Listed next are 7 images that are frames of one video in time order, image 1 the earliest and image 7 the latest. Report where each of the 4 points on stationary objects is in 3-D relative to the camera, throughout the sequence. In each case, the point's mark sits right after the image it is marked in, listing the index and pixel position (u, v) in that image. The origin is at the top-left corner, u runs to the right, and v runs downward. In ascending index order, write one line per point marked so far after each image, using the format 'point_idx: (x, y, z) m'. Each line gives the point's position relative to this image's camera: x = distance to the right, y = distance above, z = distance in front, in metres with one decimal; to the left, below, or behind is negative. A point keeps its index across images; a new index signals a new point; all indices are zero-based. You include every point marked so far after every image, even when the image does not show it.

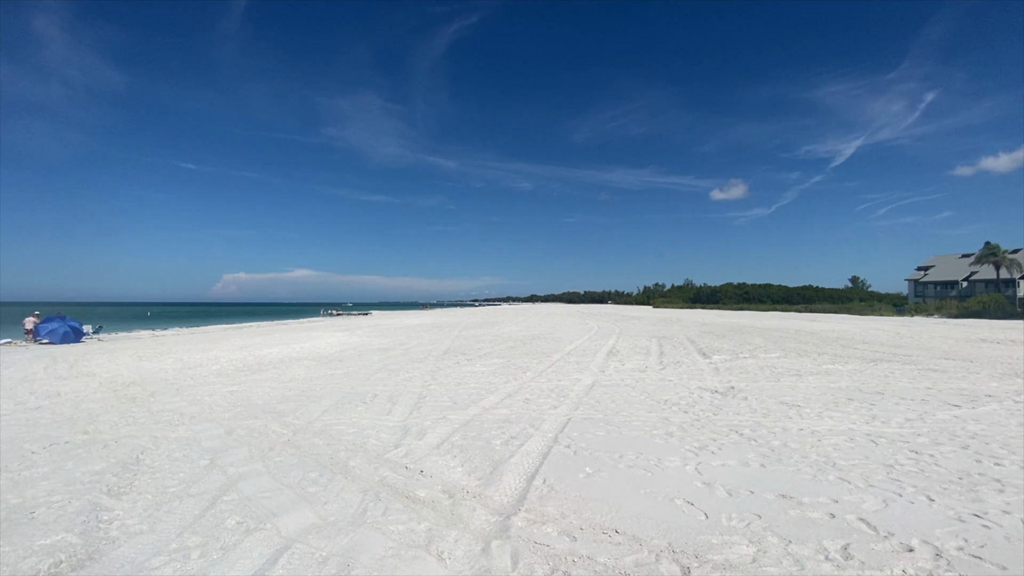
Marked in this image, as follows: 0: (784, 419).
0: (+4.0, -1.9, +7.4) m
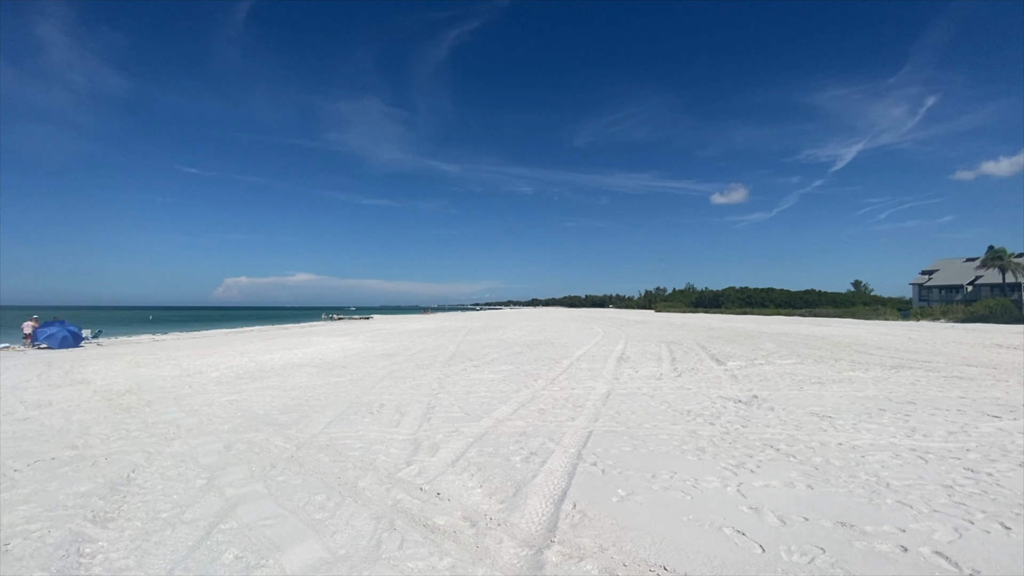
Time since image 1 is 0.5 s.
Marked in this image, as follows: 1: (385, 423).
0: (+4.2, -2.0, +7.0) m
1: (-1.8, -2.0, +7.4) m
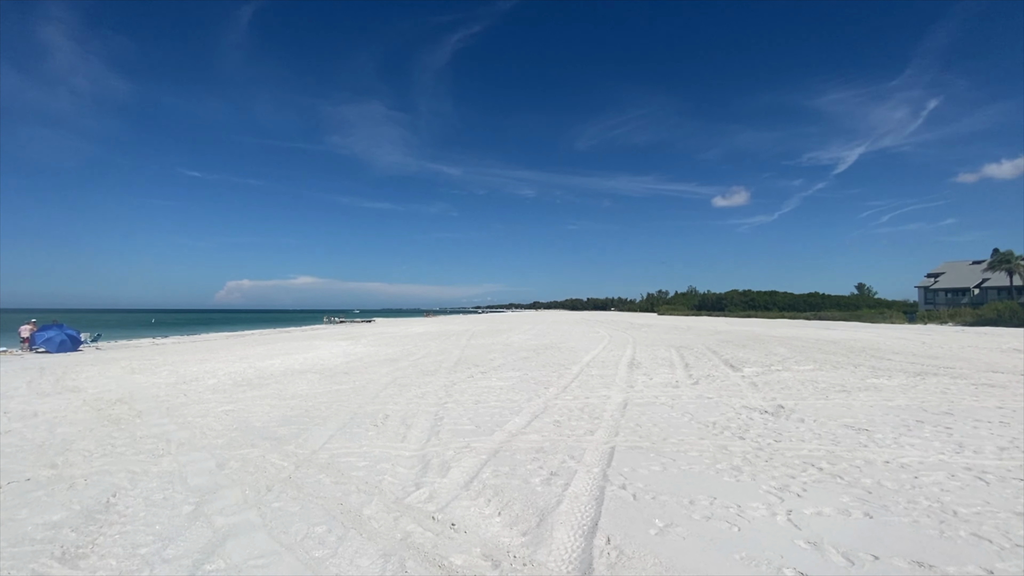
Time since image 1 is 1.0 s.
0: (+4.4, -2.0, +6.5) m
1: (-1.6, -2.0, +6.9) m
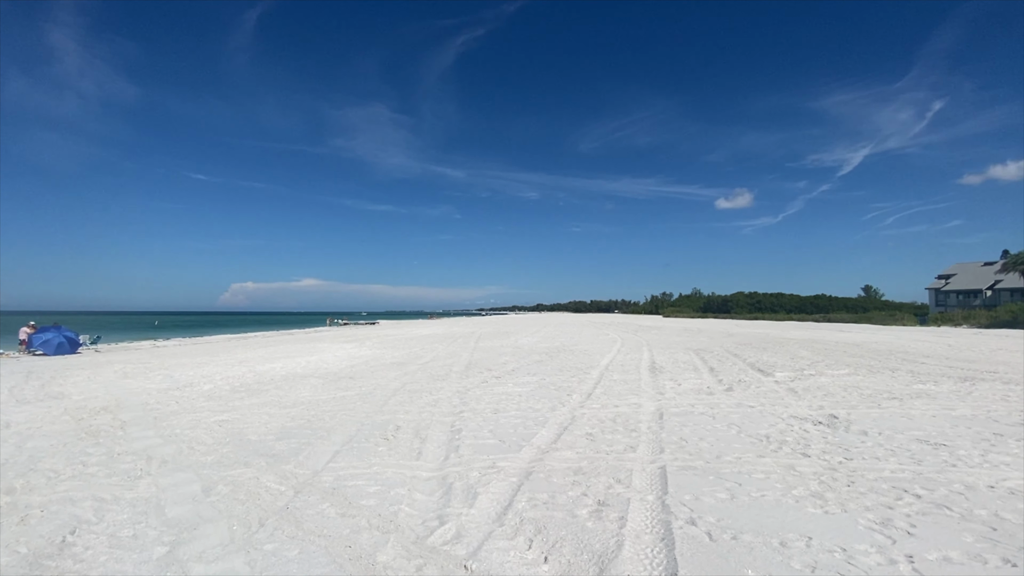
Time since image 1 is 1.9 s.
0: (+4.8, -2.0, +5.6) m
1: (-1.3, -2.0, +6.0) m
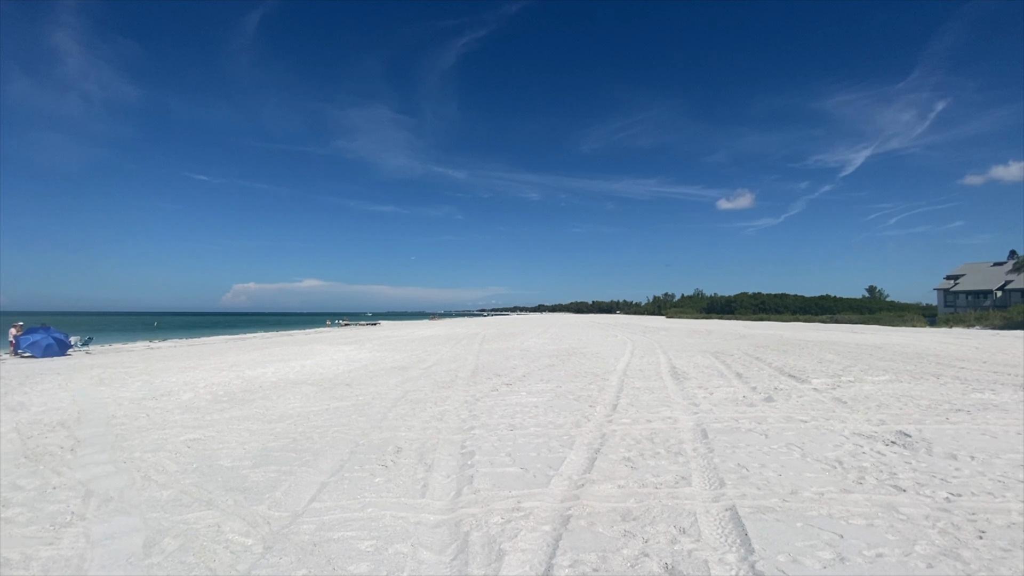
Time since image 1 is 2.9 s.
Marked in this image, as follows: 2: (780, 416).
0: (+5.0, -1.9, +4.4) m
1: (-1.0, -1.9, +4.9) m
2: (+4.4, -2.1, +8.3) m
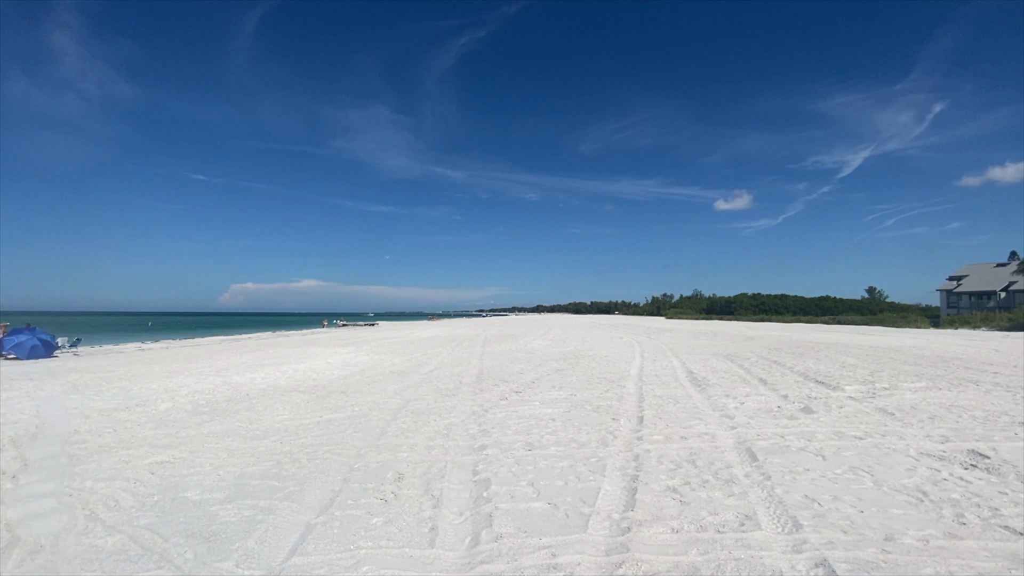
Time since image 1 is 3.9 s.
0: (+5.3, -1.9, +3.5) m
1: (-0.8, -1.9, +4.0) m
2: (+4.6, -2.1, +7.4) m
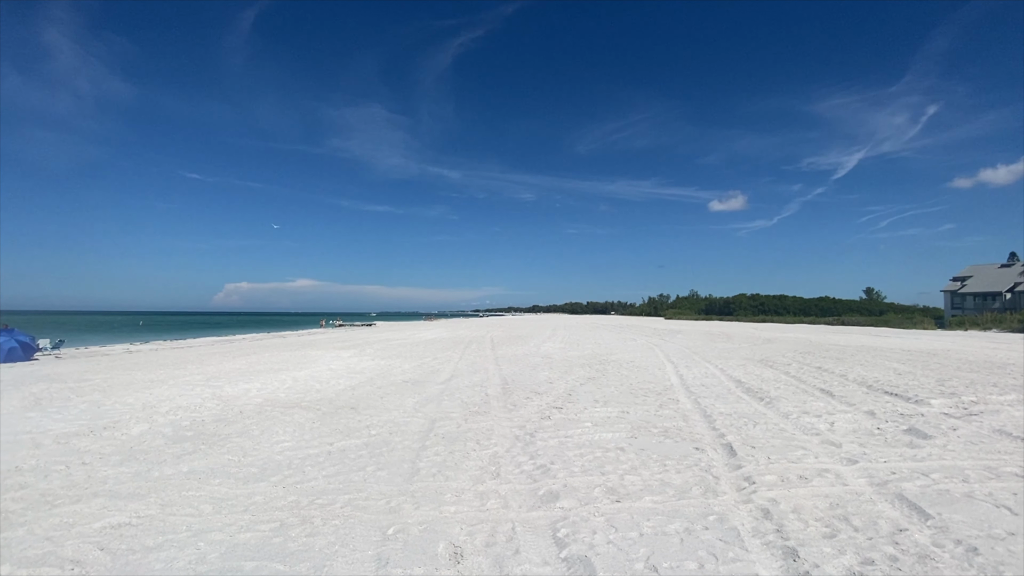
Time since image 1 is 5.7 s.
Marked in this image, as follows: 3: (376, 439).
0: (+6.0, -1.9, +2.0) m
1: (0.0, -1.9, +2.4) m
2: (+5.3, -2.0, +5.9) m
3: (-1.9, -2.0, +6.9) m
